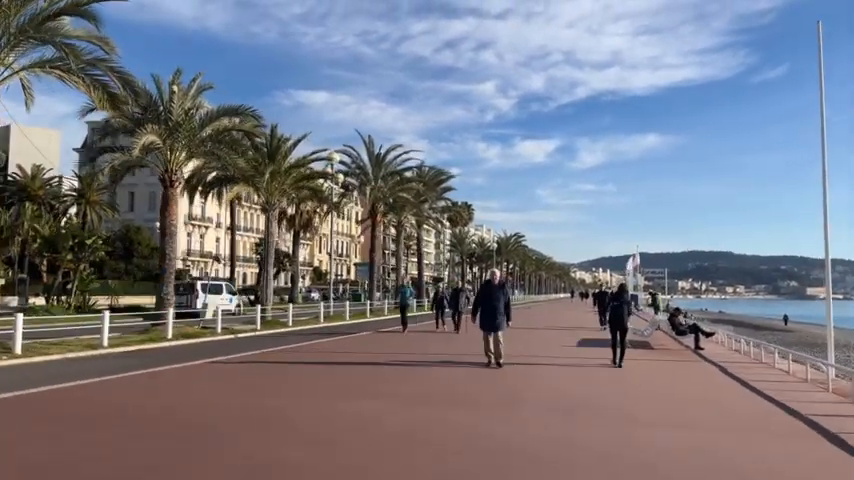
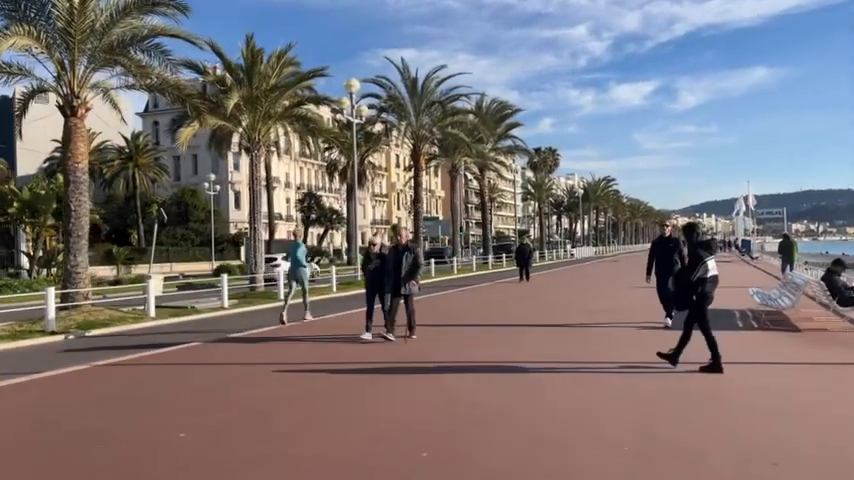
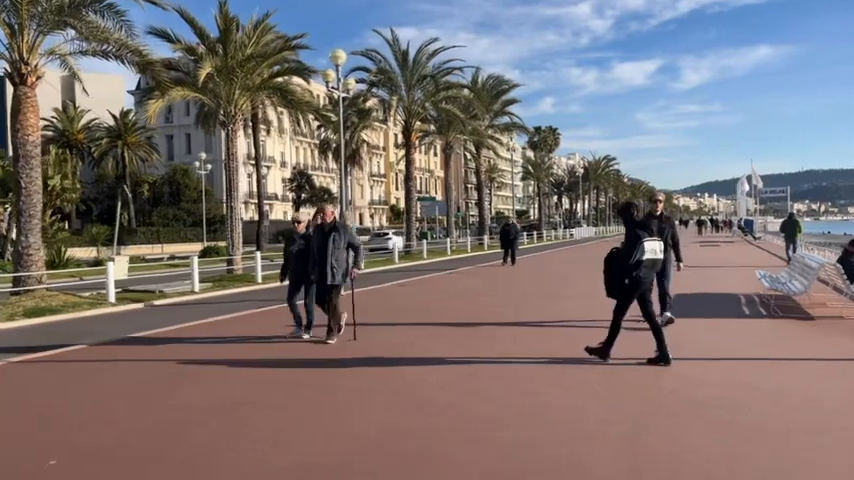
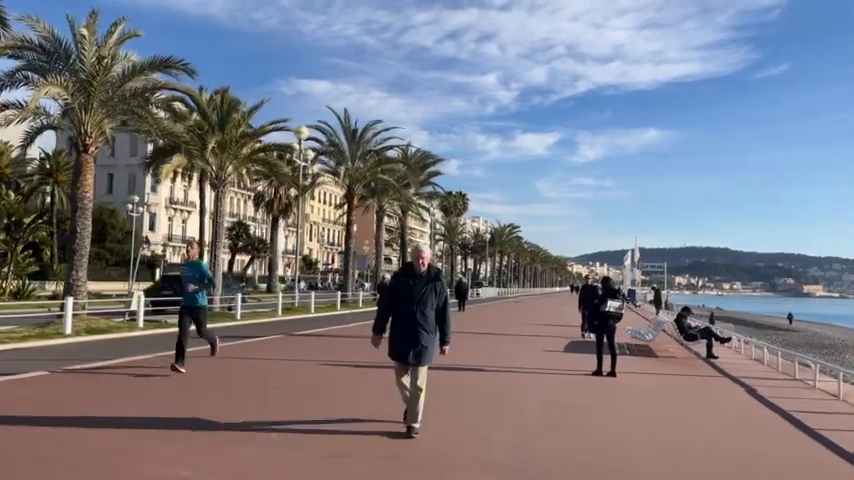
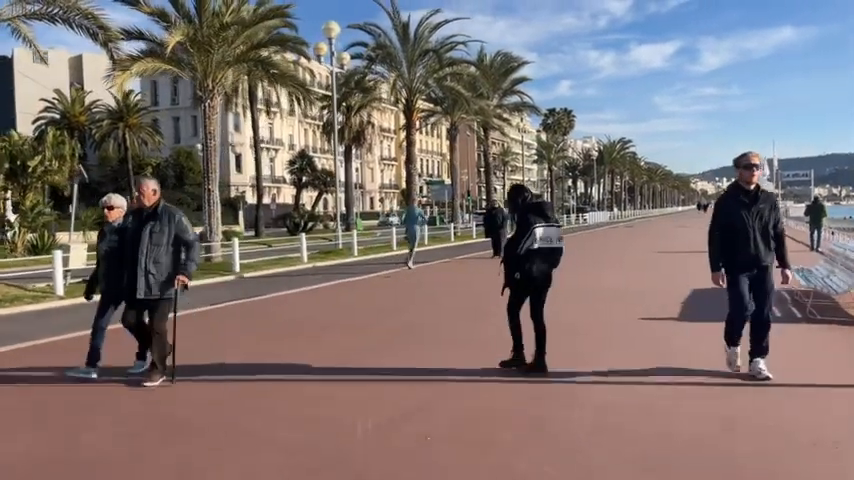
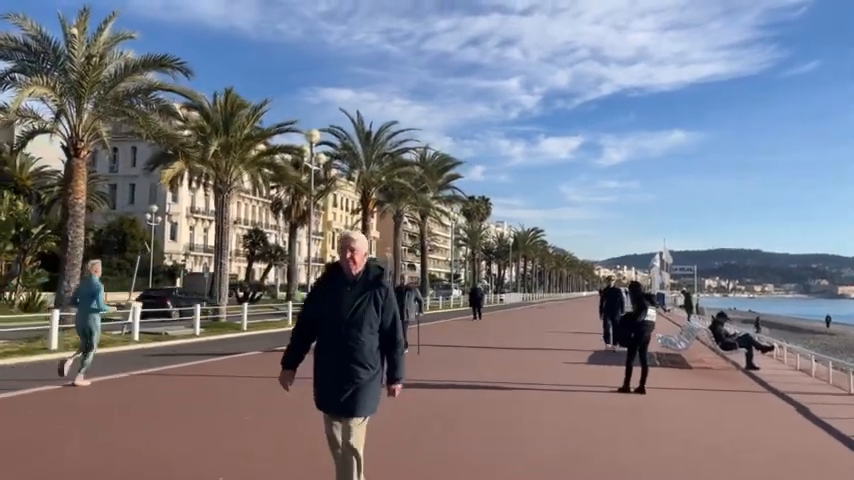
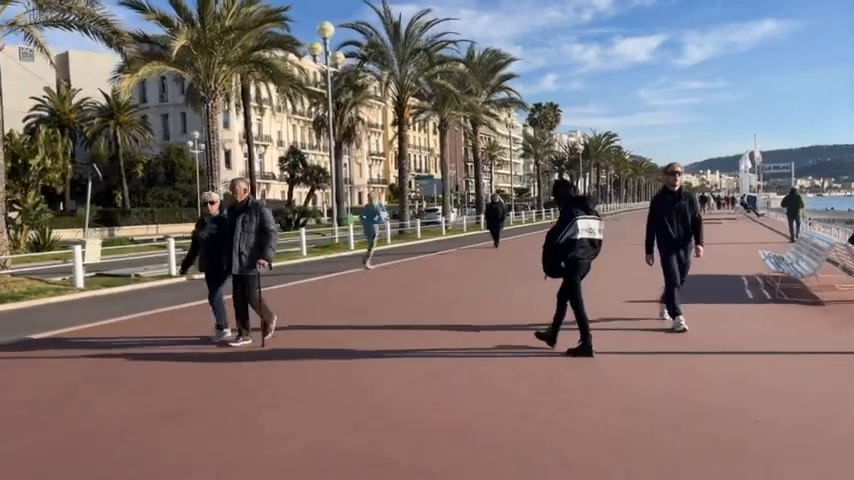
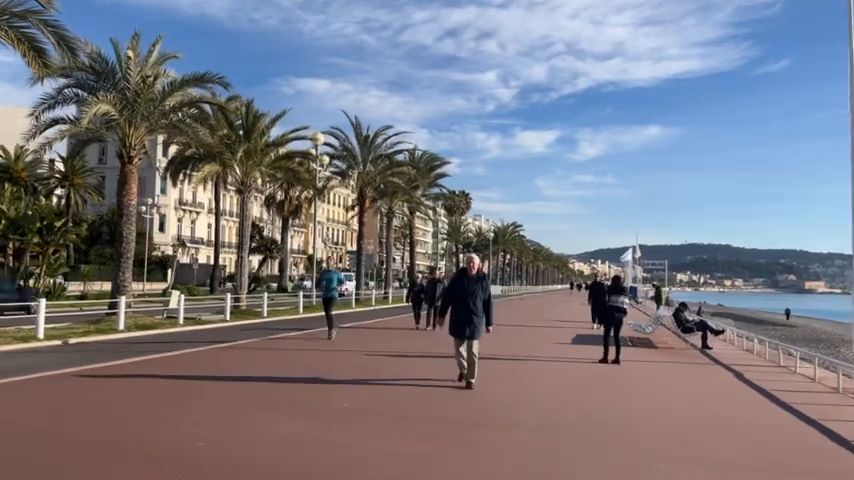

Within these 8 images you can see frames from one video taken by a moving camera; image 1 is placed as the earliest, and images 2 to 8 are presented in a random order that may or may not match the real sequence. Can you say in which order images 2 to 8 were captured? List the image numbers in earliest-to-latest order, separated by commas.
8, 4, 6, 2, 3, 7, 5
